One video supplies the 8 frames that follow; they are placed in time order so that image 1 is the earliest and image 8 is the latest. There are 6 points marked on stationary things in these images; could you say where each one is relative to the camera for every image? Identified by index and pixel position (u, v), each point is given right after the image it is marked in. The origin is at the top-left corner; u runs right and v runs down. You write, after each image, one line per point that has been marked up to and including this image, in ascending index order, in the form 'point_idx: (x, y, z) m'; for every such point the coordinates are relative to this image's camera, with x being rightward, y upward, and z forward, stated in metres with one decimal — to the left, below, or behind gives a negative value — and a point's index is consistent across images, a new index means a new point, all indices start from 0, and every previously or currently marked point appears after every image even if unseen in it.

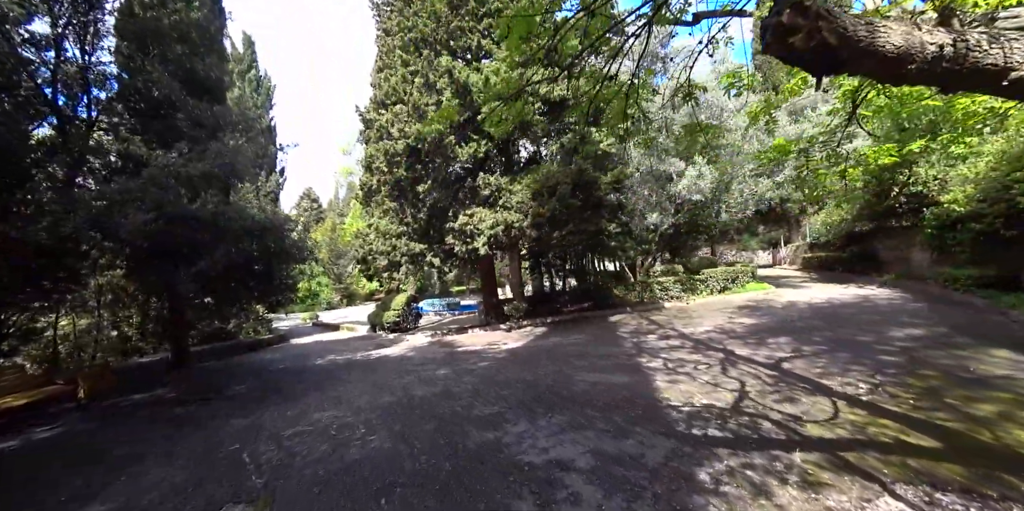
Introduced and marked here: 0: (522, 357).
0: (+0.2, -2.1, +8.1) m
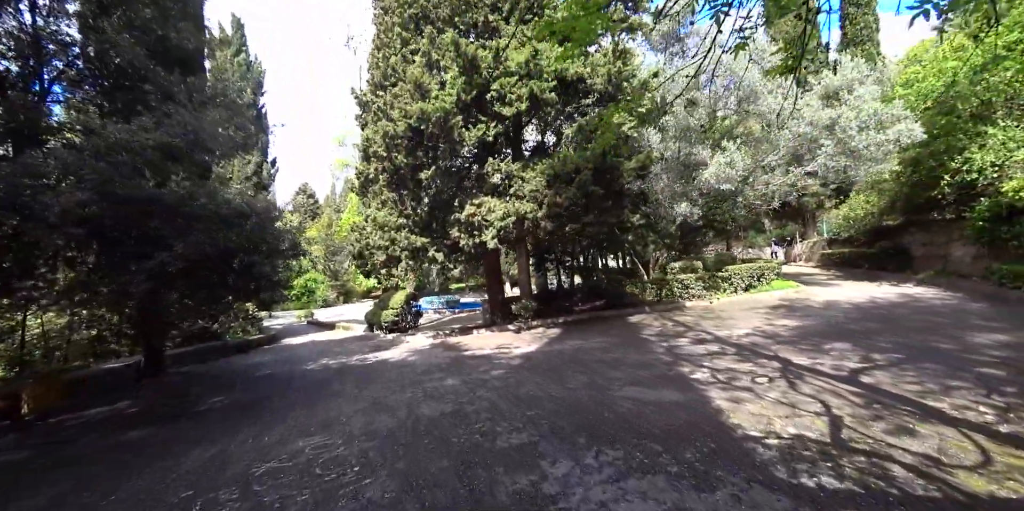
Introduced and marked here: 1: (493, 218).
0: (+0.5, -2.0, +7.2) m
1: (-0.4, +0.8, +9.2) m
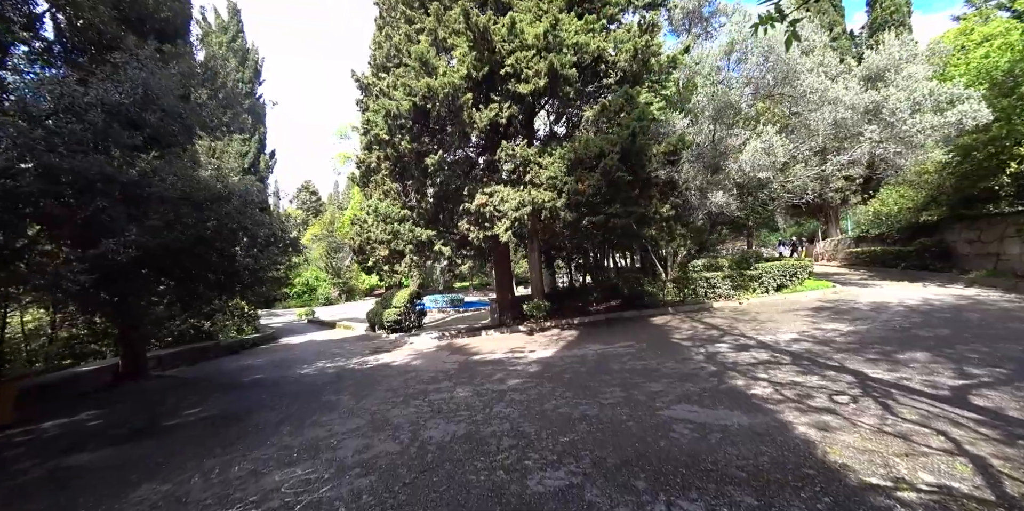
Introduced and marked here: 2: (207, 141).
0: (+0.8, -1.9, +6.3) m
1: (-0.1, +1.0, +8.3) m
2: (-5.5, +2.1, +7.2) m
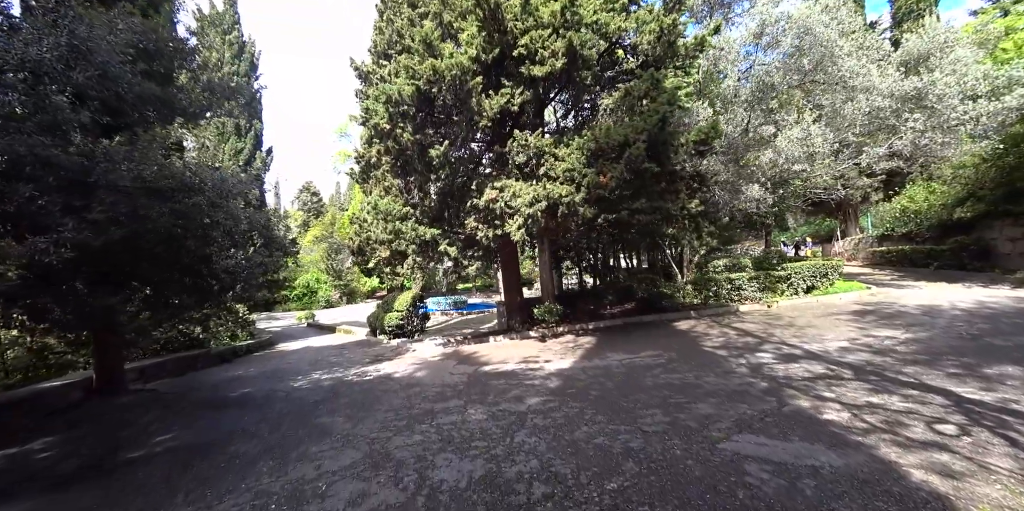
0: (+1.0, -1.8, +5.5) m
1: (+0.1, +1.0, +7.6) m
2: (-5.2, +2.0, +6.5) m
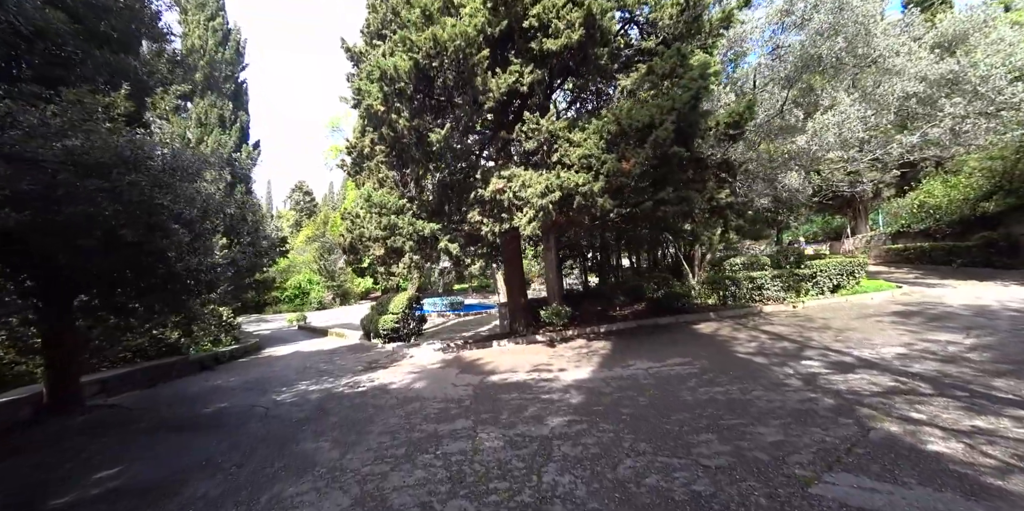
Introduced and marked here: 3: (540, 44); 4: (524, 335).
0: (+1.2, -1.8, +4.7) m
1: (+0.3, +1.0, +6.8) m
2: (-5.0, +2.1, +5.6) m
3: (+0.5, +3.6, +6.8) m
4: (+0.3, -2.0, +10.4) m
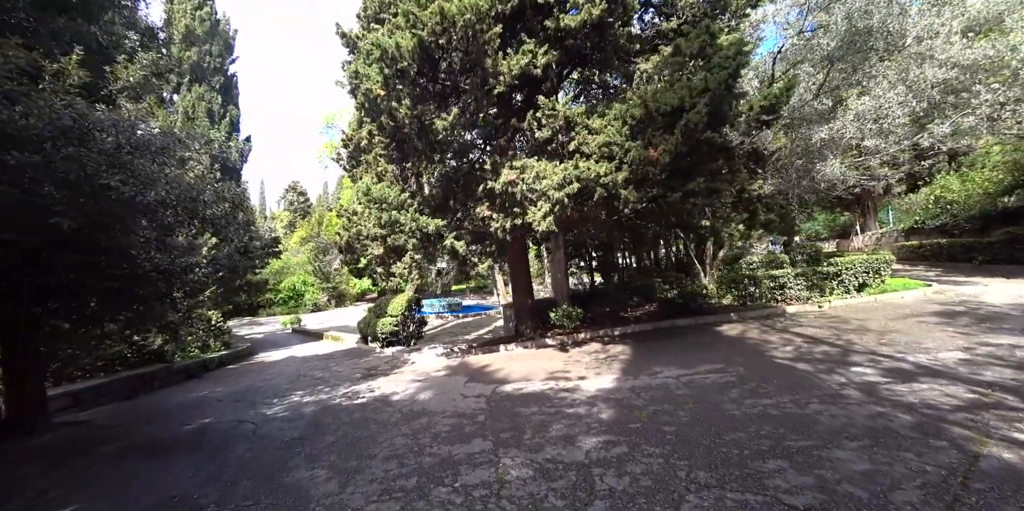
0: (+1.5, -1.7, +4.1) m
1: (+0.5, +1.1, +6.2) m
2: (-4.8, +2.1, +4.9) m
3: (+0.7, +3.6, +6.2) m
4: (+0.5, -2.0, +9.8) m
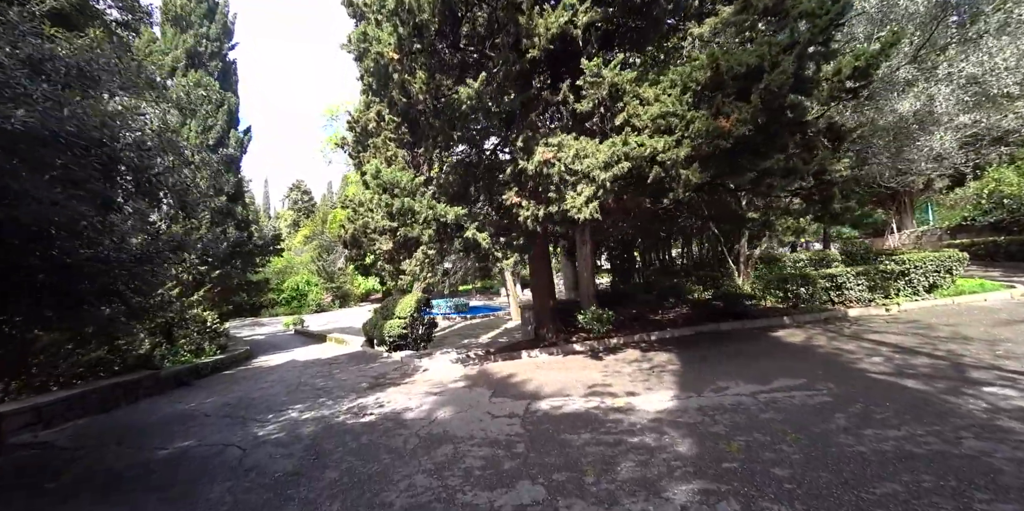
0: (+1.9, -1.6, +3.1) m
1: (+1.0, +1.2, +5.2) m
2: (-4.3, +2.2, +4.0) m
3: (+1.2, +3.7, +5.2) m
4: (+1.0, -1.9, +8.8) m
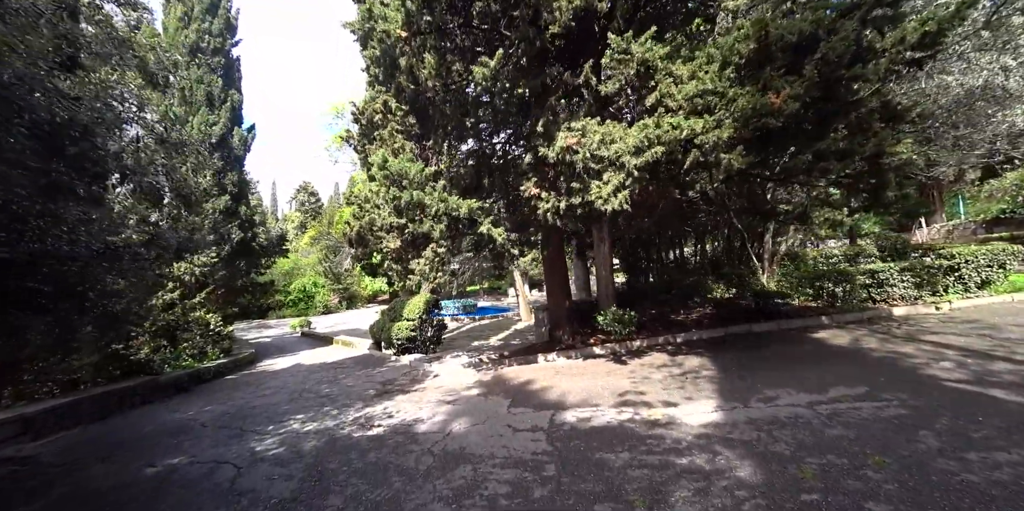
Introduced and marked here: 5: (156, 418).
0: (+2.1, -1.6, +2.6) m
1: (+1.2, +1.2, +4.6) m
2: (-4.1, +2.2, +3.6) m
3: (+1.4, +3.8, +4.7) m
4: (+1.3, -1.9, +8.3) m
5: (-6.0, -2.7, +6.7) m
